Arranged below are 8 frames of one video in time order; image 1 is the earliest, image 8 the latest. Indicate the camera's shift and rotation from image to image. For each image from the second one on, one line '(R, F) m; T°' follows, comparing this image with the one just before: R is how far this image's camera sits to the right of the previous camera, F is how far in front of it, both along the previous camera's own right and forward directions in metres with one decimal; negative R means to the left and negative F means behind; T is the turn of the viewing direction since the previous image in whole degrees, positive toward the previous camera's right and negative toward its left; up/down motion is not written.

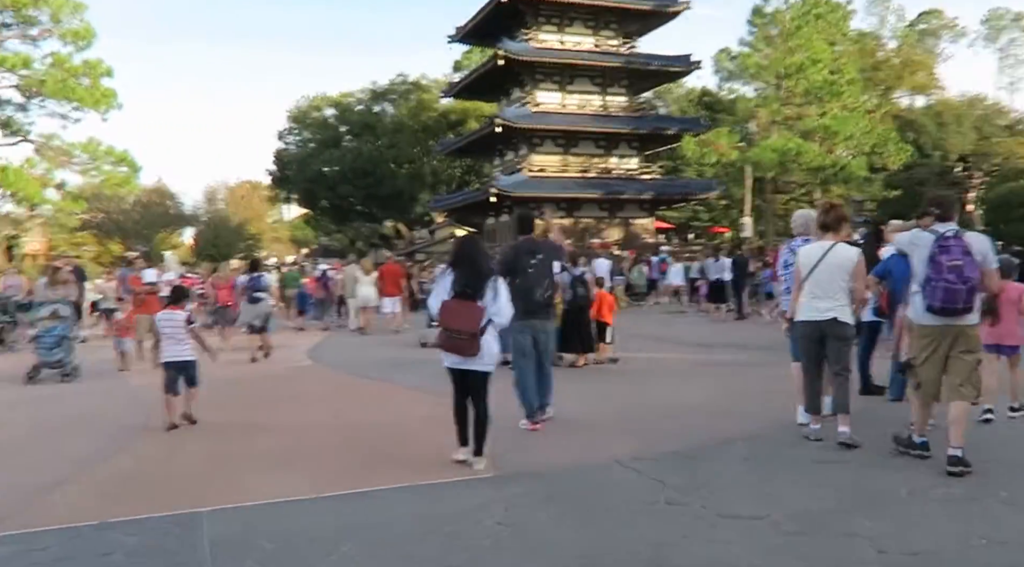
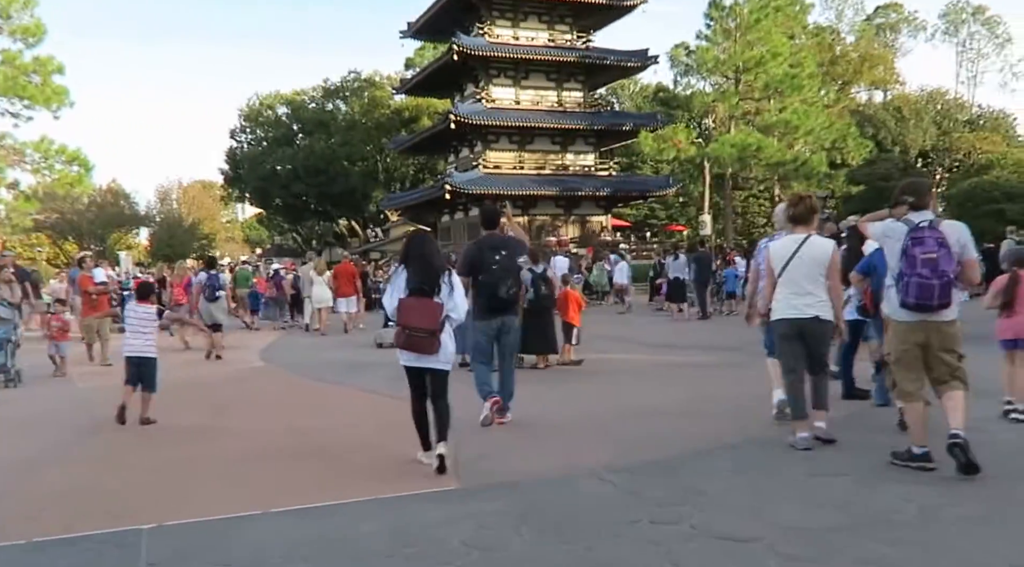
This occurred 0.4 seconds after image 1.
(+0.2, +0.9) m; +3°
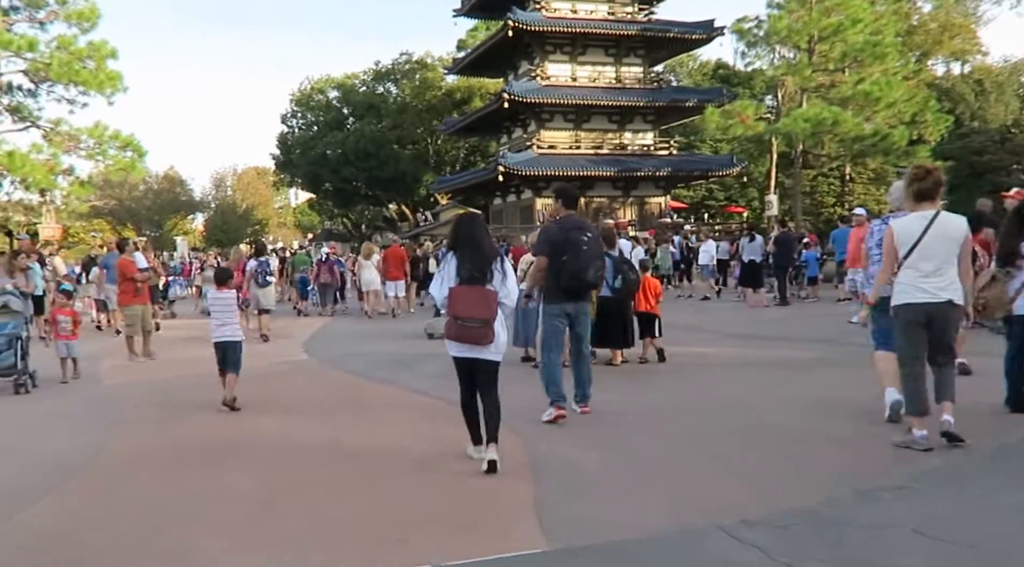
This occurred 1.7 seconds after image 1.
(-0.2, +1.1) m; -3°
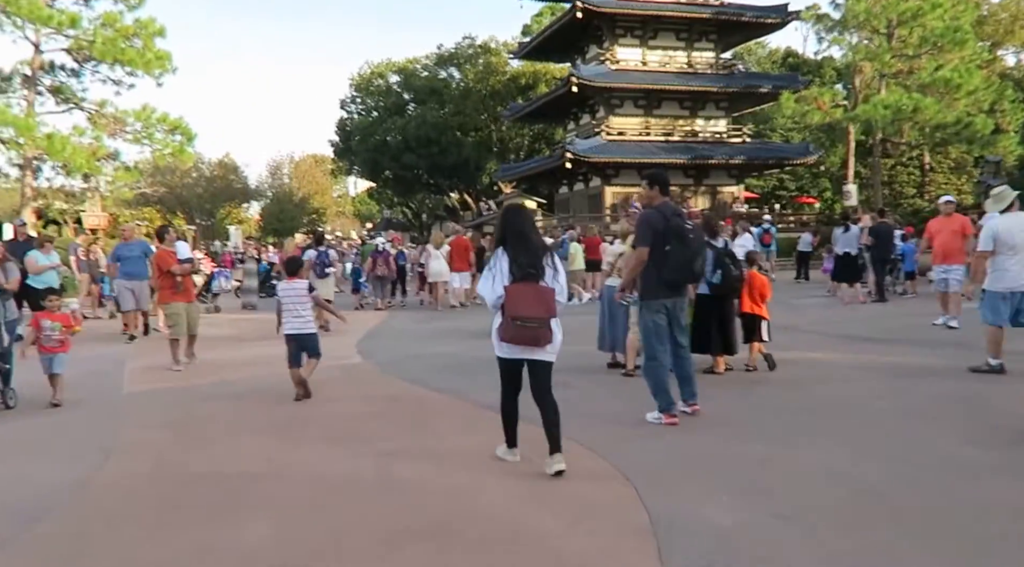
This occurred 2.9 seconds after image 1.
(-0.4, +0.4) m; -4°
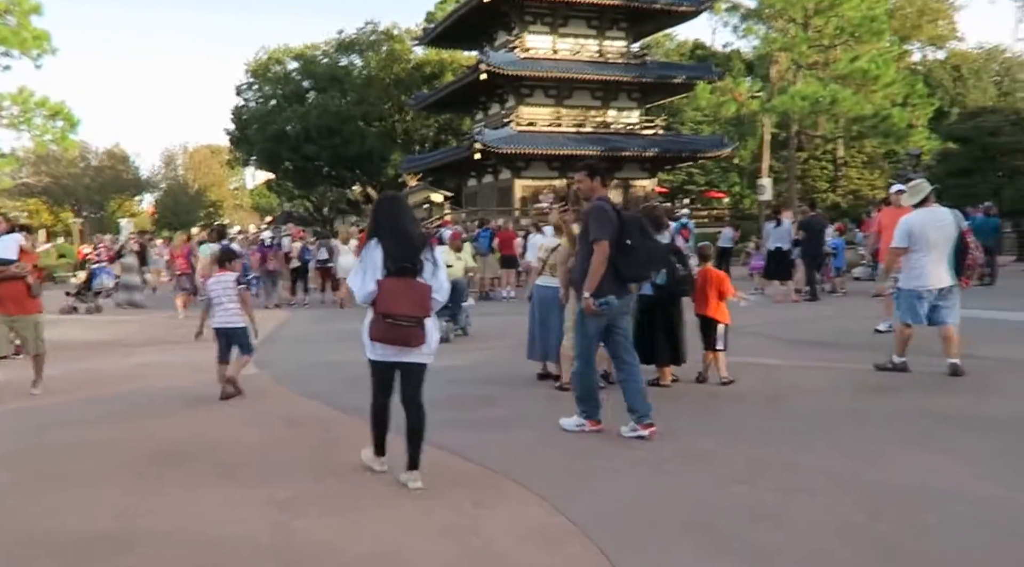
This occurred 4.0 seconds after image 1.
(0.0, +1.4) m; +6°
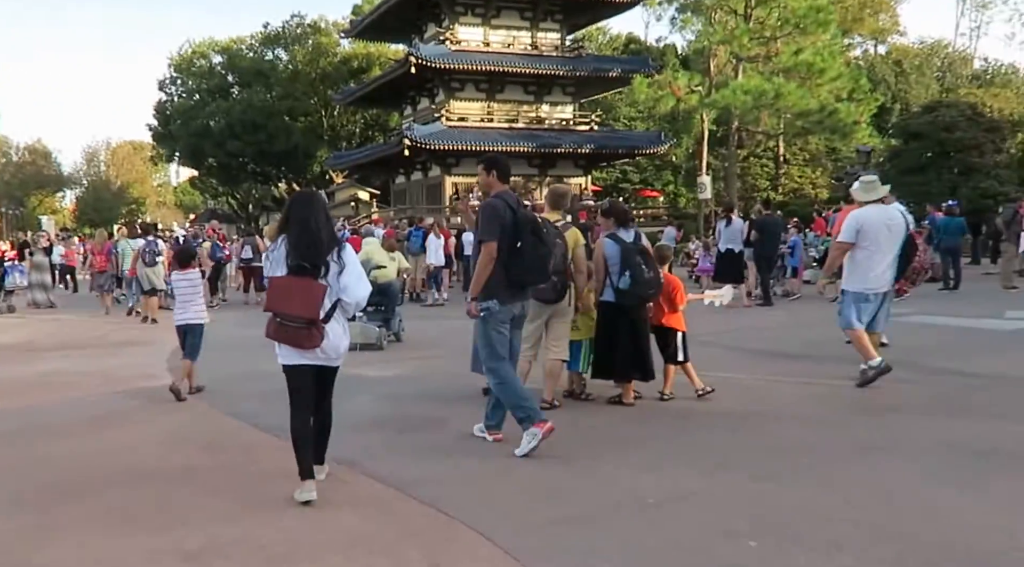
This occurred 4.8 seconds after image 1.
(0.0, +1.1) m; +5°
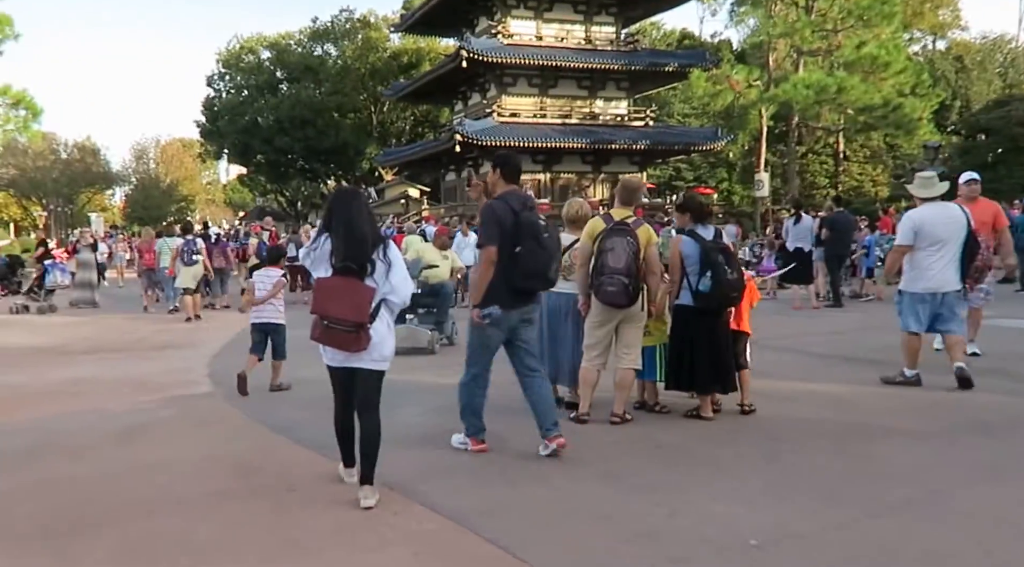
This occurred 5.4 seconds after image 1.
(-0.2, +0.4) m; -3°
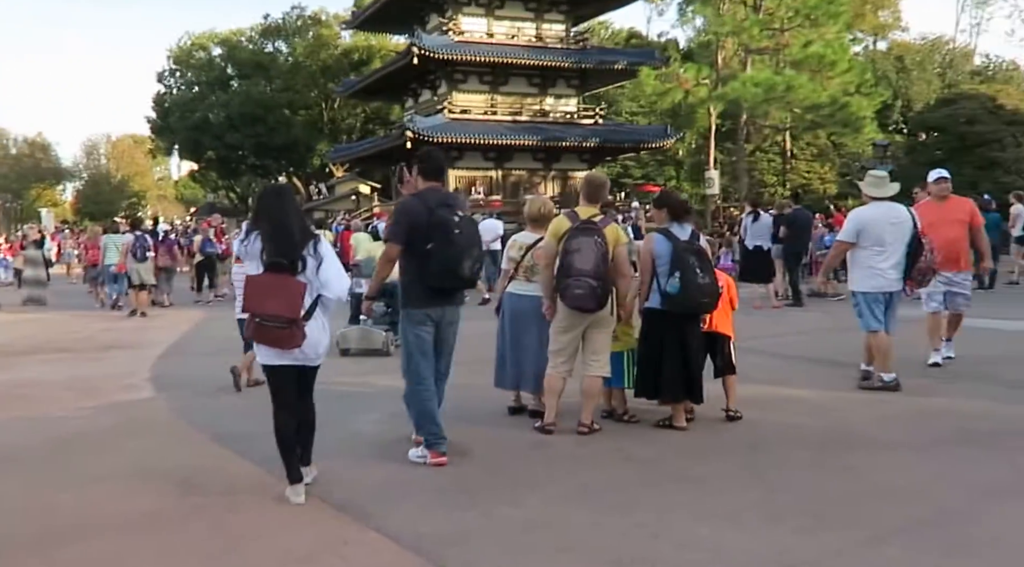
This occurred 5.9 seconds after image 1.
(-0.1, +0.4) m; +3°
